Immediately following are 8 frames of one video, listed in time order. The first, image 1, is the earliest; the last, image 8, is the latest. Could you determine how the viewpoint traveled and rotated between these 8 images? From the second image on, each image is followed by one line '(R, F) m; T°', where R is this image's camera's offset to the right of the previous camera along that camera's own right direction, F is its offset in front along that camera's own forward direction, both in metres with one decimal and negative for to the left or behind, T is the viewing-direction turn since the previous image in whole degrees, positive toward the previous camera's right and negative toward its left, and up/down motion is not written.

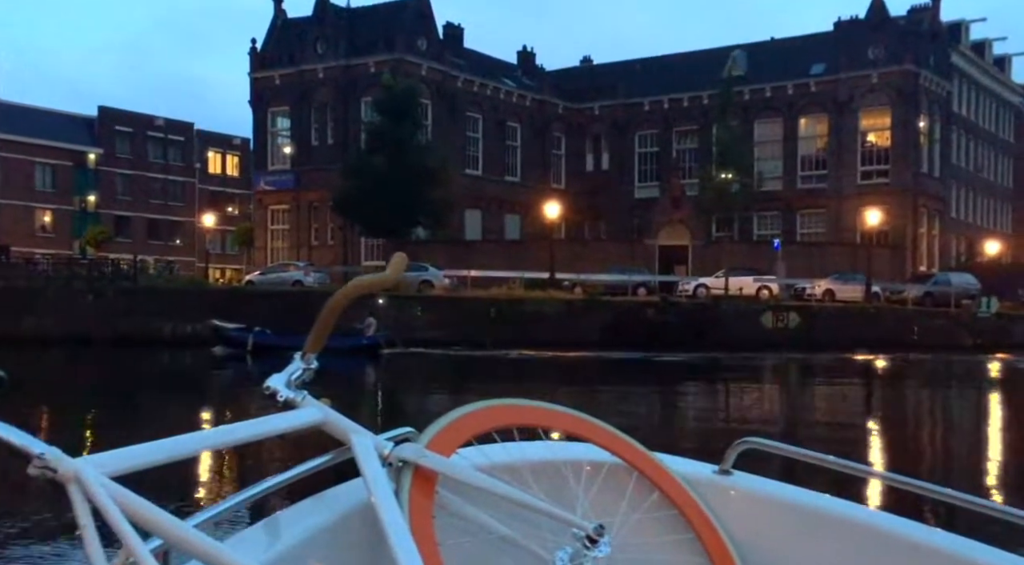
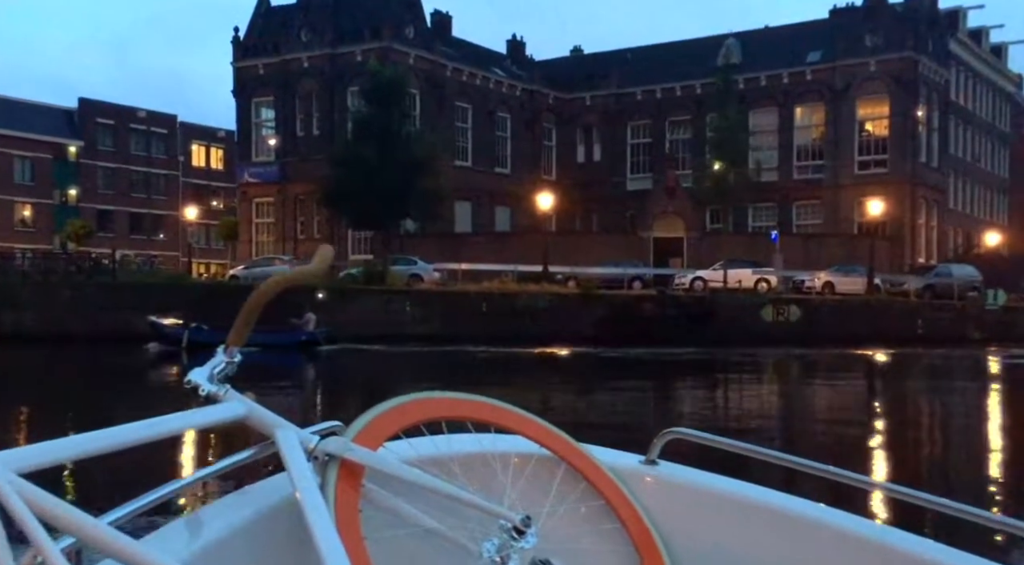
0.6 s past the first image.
(-0.1, +0.9) m; +1°
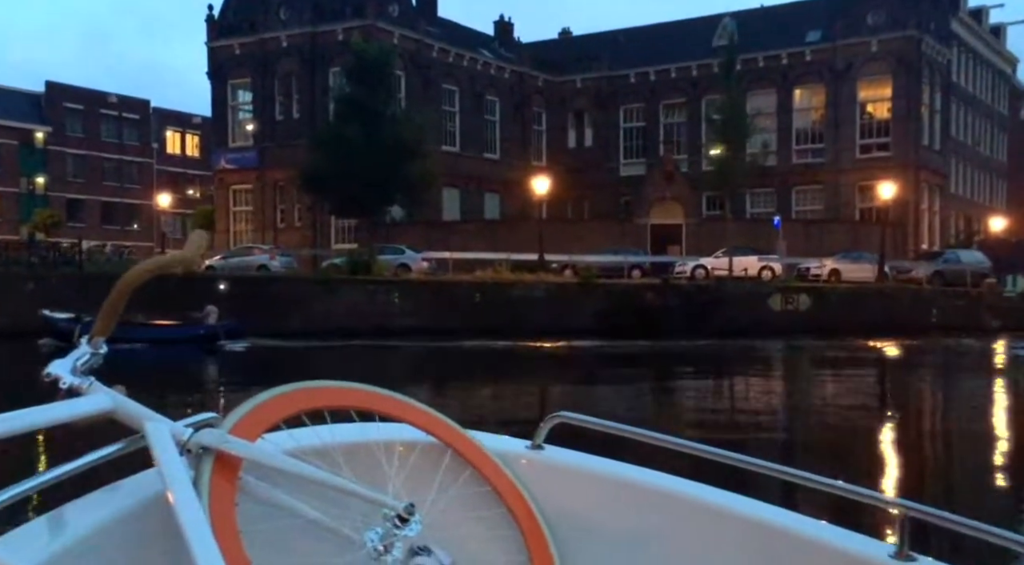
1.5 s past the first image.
(-0.3, +1.5) m; +1°
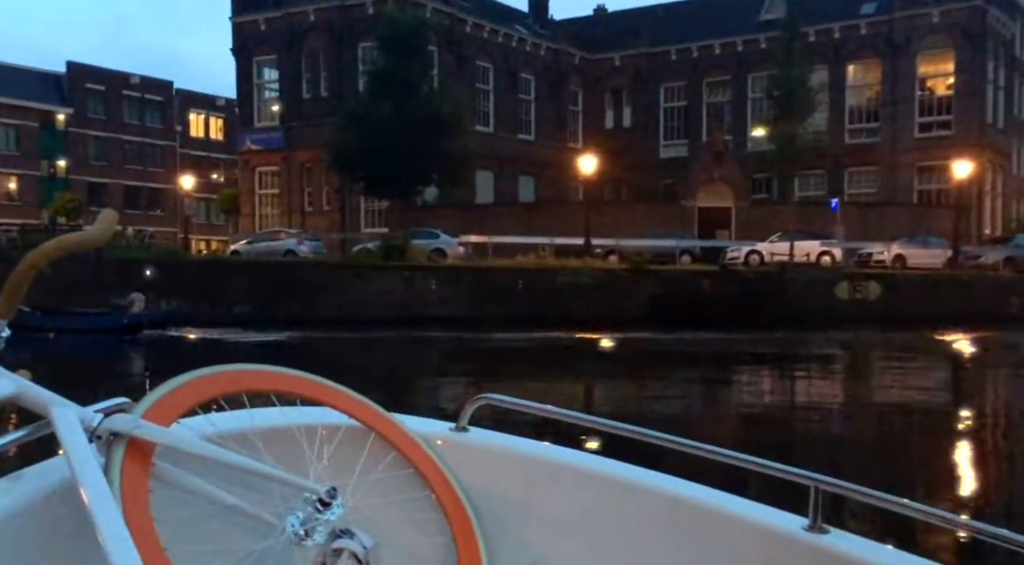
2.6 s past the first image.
(-0.5, +1.7) m; -1°
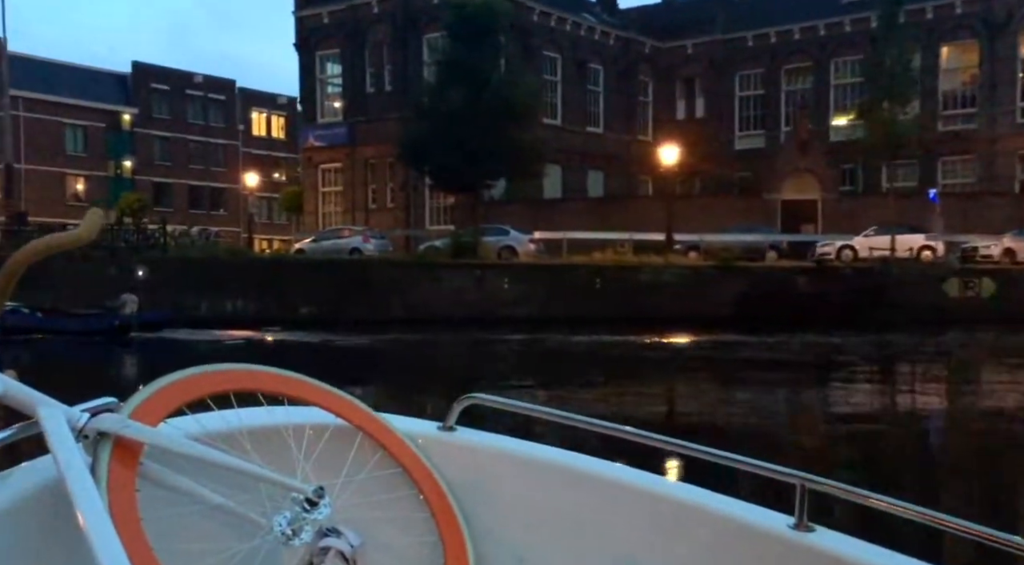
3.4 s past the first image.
(-0.3, +1.4) m; -3°
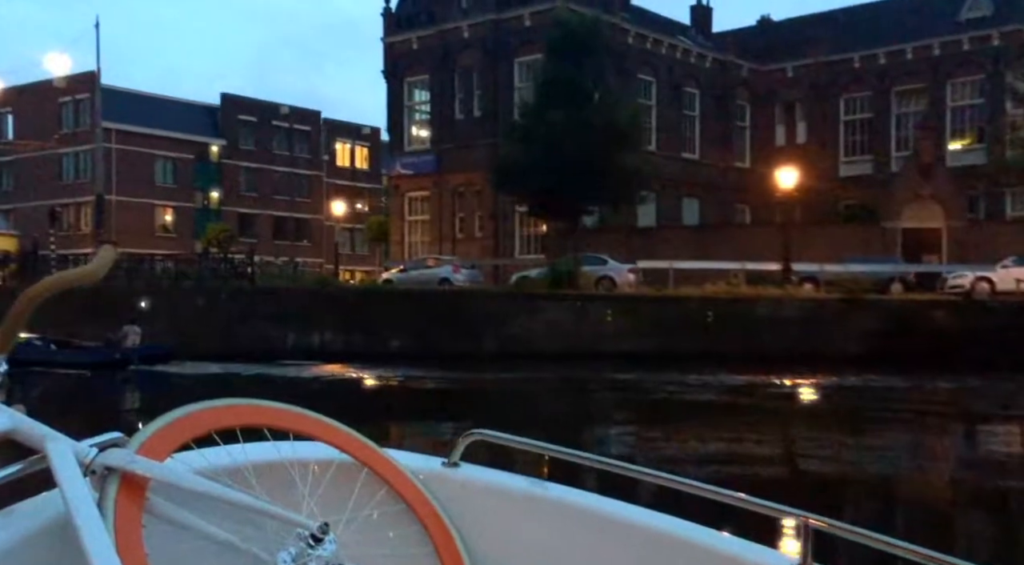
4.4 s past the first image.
(-0.5, +1.6) m; -4°
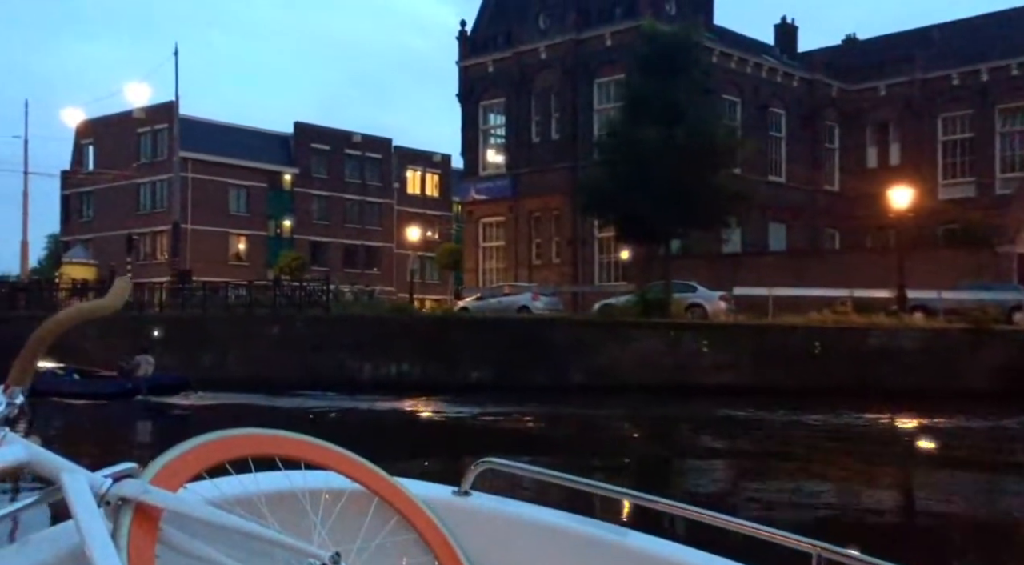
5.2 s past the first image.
(-0.4, +1.4) m; -3°
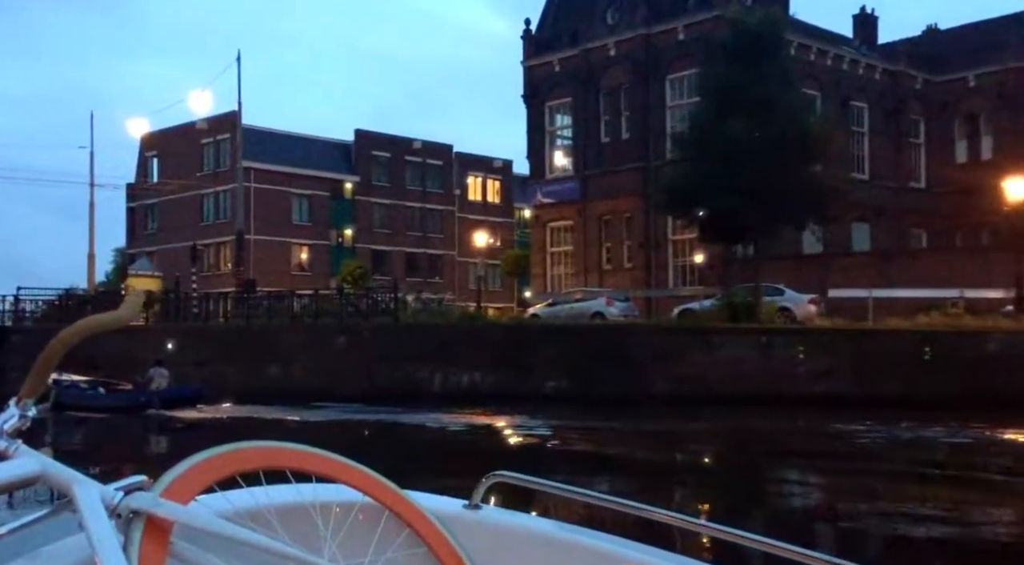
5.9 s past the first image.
(-0.3, +1.4) m; -3°
